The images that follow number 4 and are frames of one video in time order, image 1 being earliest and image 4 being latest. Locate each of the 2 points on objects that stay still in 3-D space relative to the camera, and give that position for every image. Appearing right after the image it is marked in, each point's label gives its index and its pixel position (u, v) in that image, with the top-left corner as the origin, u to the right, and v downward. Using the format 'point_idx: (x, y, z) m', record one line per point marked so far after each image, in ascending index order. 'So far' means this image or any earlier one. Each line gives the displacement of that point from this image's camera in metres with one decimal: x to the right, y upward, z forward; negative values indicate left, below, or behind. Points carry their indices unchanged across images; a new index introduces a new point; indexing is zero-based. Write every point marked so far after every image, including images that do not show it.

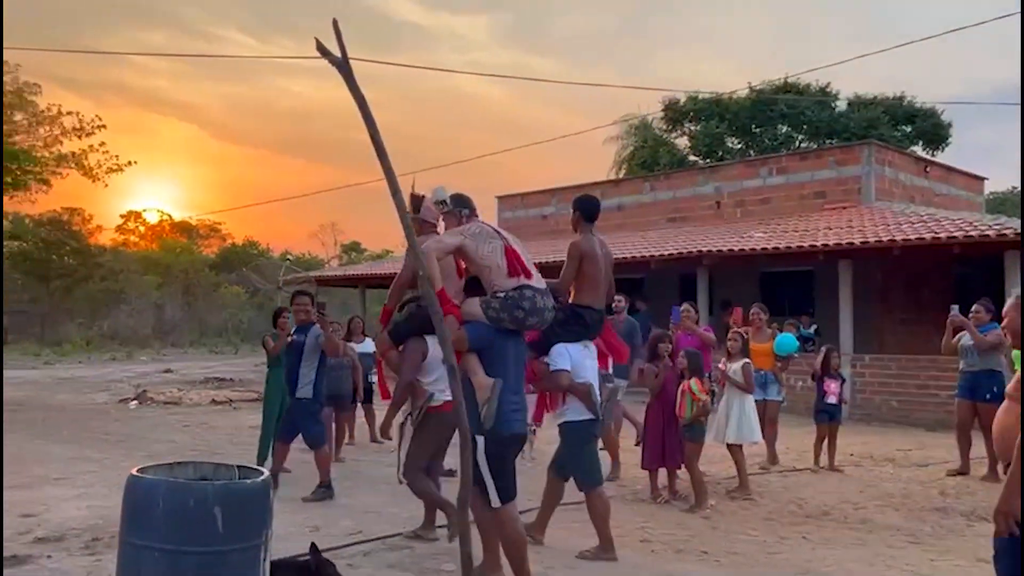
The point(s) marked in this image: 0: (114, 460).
0: (-4.6, -2.0, +9.9) m
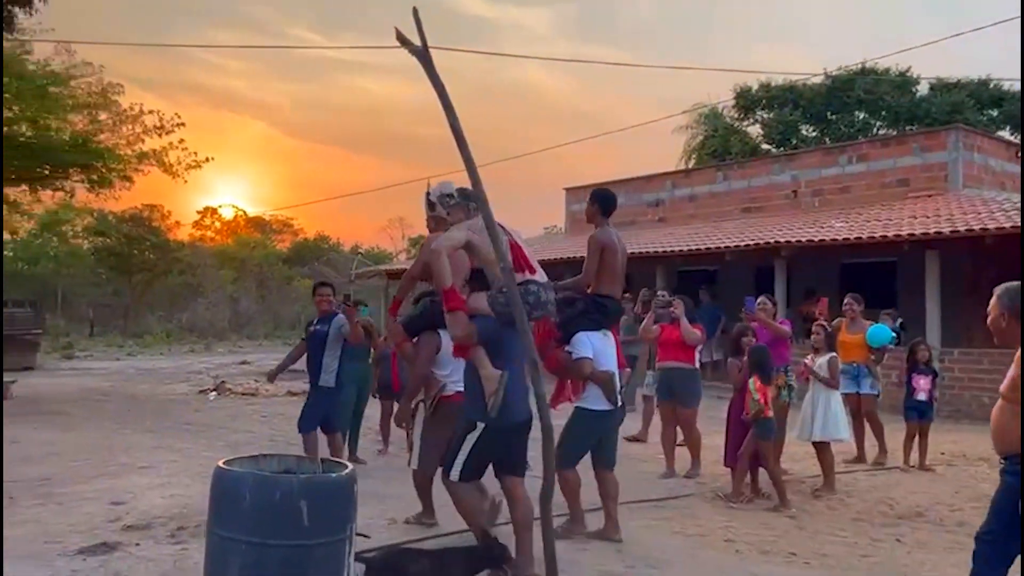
0: (-3.8, -1.9, +10.1) m
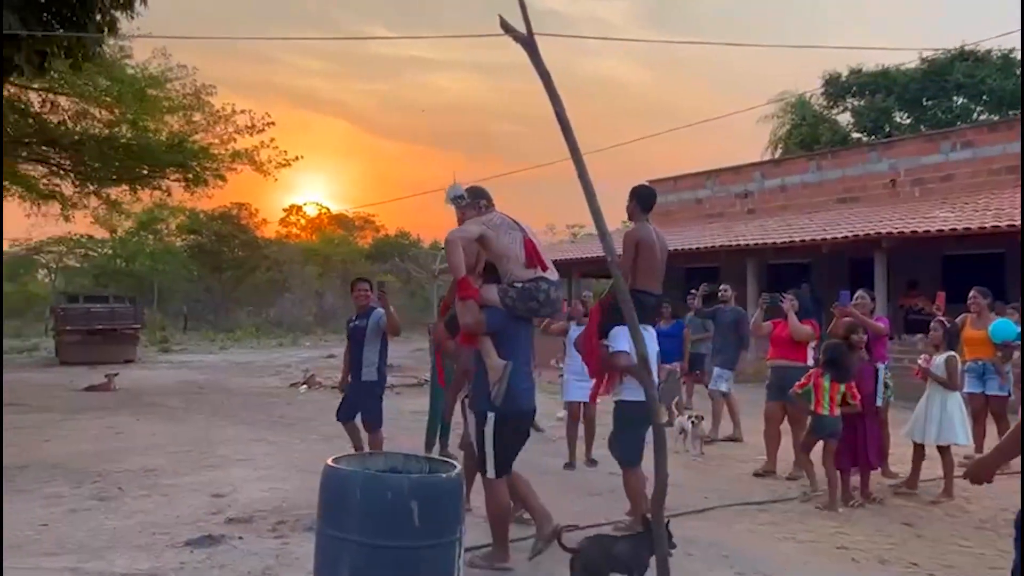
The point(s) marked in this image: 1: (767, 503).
0: (-2.7, -1.9, +10.3) m
1: (+2.1, -1.8, +6.9) m
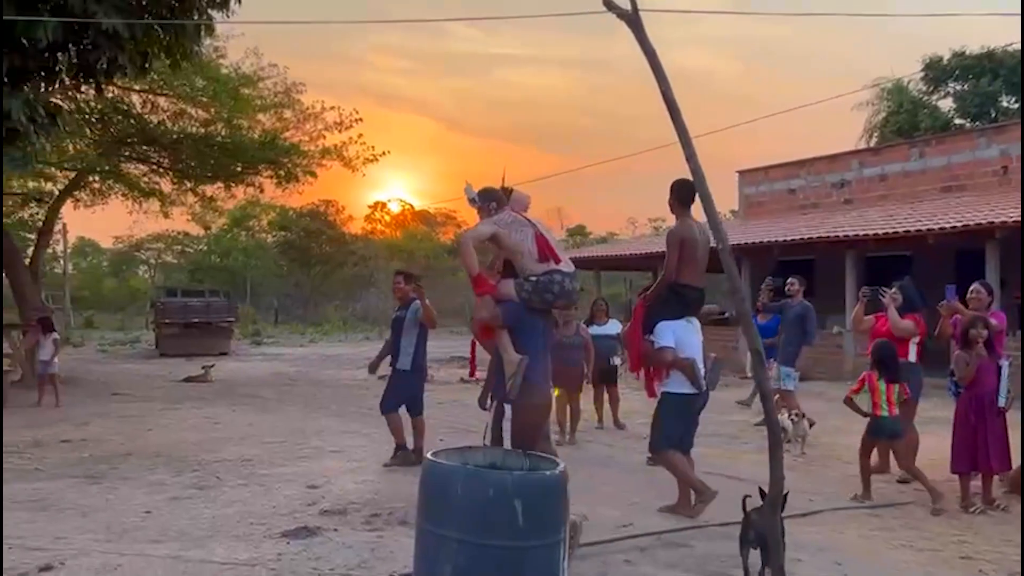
0: (-1.6, -1.8, +10.3) m
1: (+2.8, -1.7, +6.6) m
